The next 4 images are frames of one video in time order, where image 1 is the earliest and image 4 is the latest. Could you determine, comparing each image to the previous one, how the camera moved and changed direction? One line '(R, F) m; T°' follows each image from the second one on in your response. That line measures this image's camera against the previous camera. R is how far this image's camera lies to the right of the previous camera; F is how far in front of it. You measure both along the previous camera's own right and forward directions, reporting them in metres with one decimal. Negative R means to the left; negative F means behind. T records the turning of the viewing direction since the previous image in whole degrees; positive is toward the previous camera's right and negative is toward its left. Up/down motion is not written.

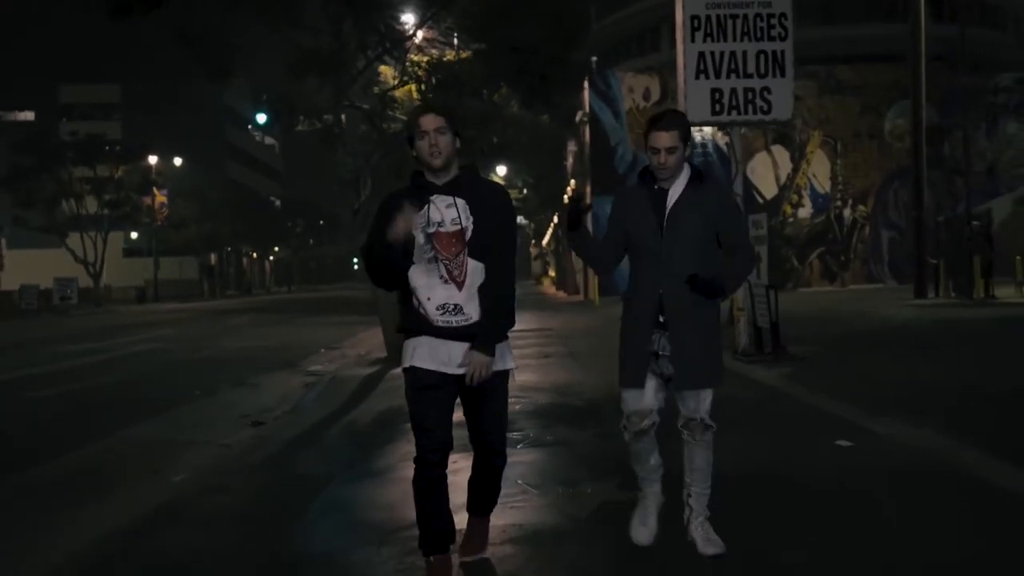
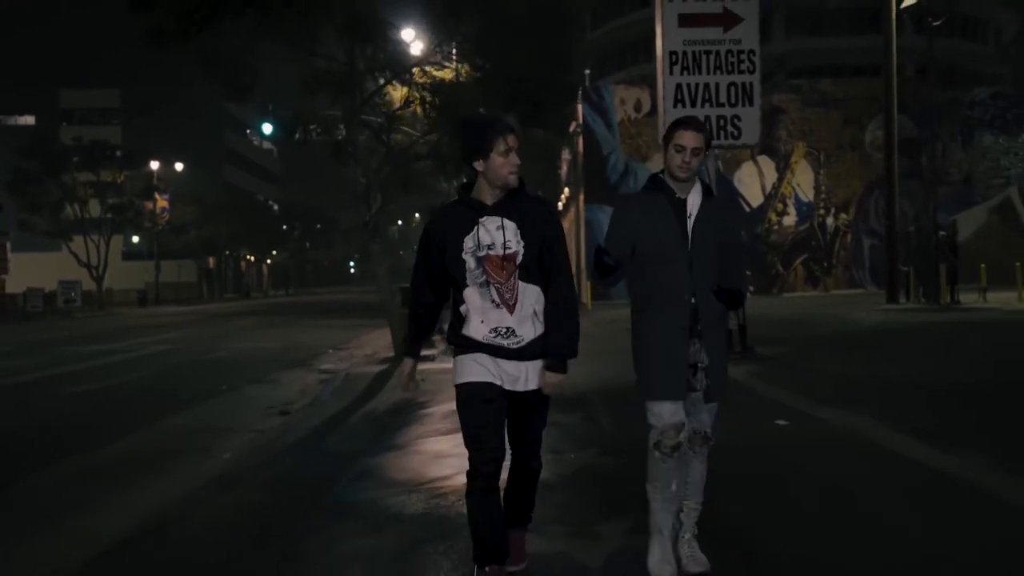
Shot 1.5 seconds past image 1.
(0.0, -1.4) m; 0°
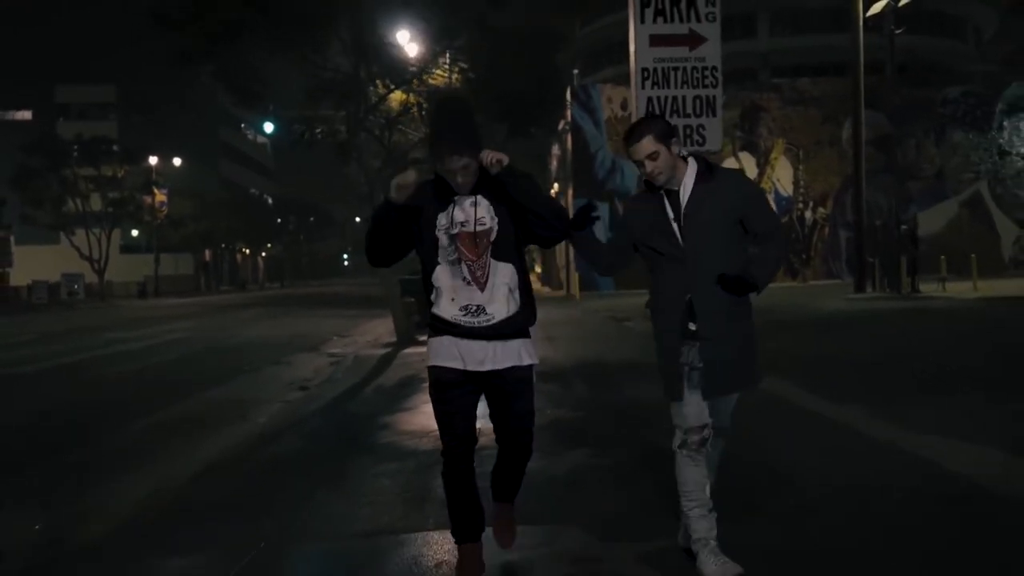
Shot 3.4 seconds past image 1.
(0.0, -1.7) m; 0°
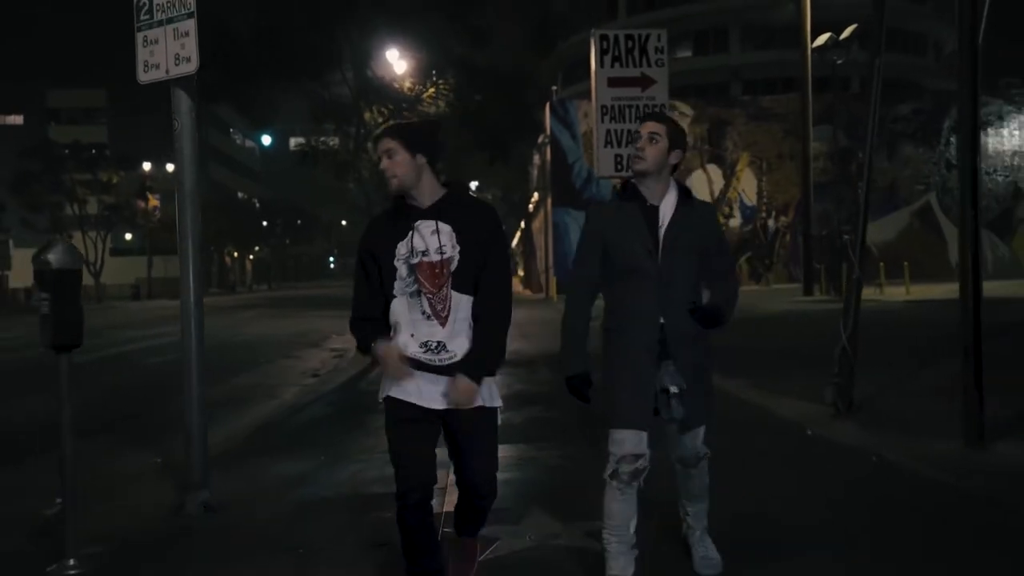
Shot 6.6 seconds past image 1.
(+0.1, -2.6) m; +1°
